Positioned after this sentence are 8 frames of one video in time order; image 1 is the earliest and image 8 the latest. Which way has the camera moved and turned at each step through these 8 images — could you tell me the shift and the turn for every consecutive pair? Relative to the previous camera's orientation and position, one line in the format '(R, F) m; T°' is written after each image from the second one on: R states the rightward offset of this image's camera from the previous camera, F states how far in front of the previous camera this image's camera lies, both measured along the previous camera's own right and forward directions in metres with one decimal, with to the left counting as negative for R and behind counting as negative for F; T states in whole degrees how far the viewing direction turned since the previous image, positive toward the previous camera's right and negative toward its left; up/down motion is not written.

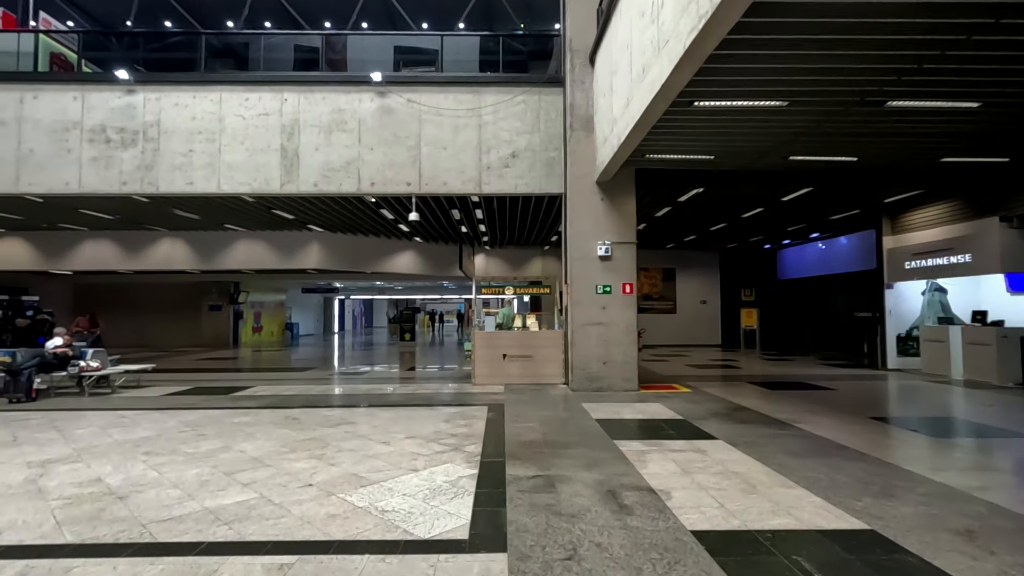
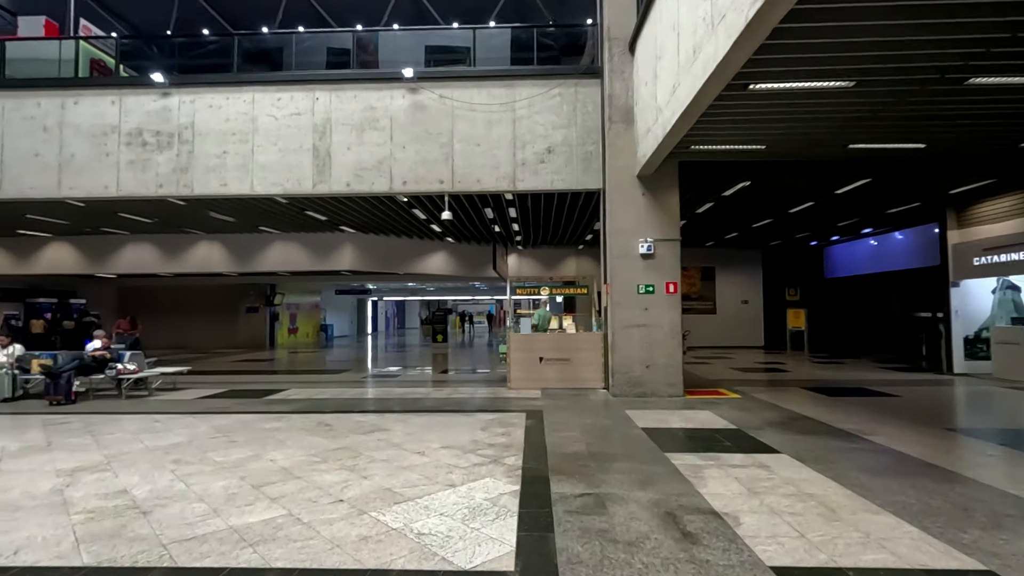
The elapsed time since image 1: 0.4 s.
(-0.1, +0.4) m; -3°
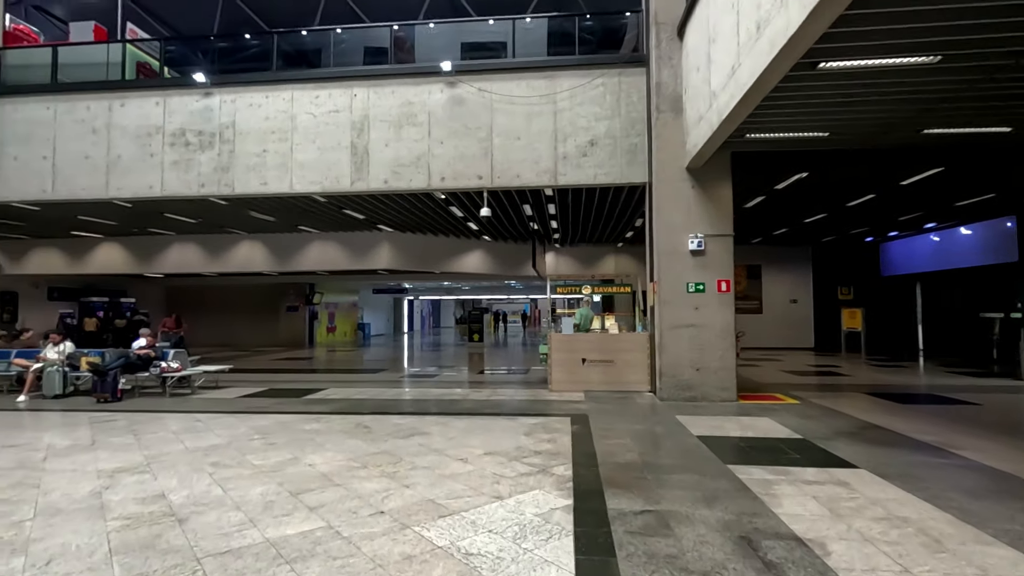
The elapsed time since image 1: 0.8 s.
(-0.1, +0.3) m; -4°
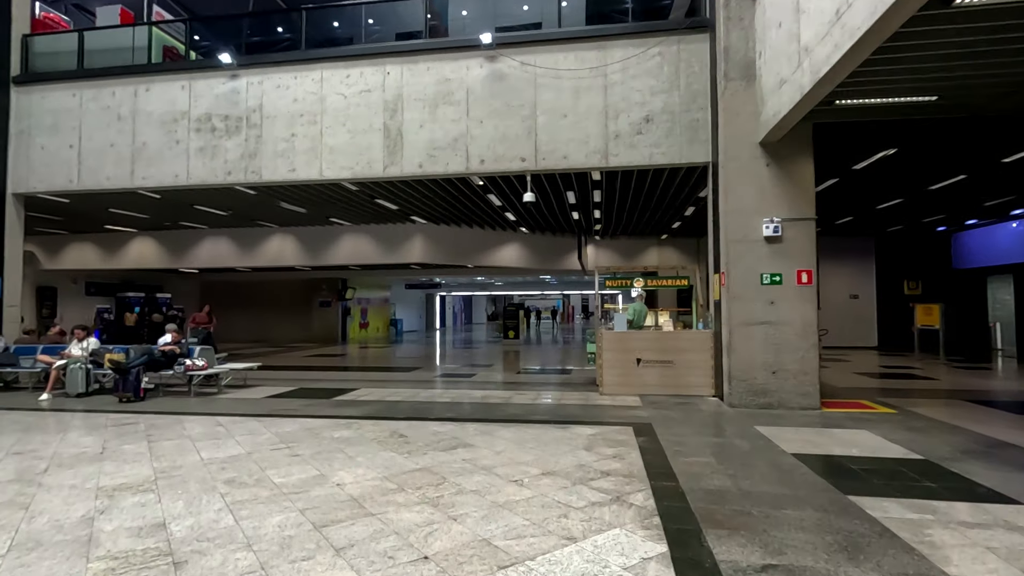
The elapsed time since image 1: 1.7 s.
(-0.3, +0.8) m; -3°
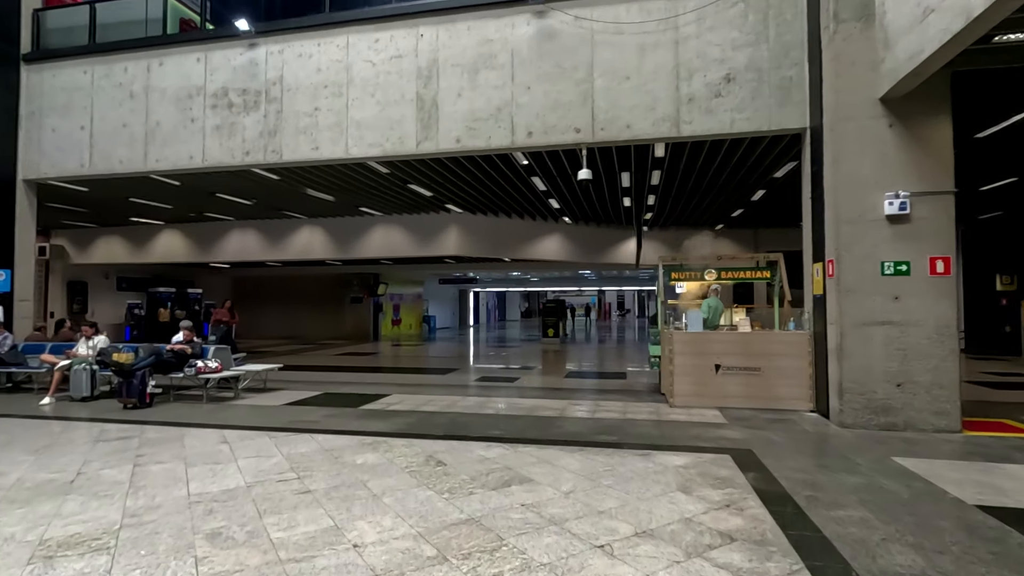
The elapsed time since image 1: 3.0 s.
(-0.3, +1.2) m; -3°
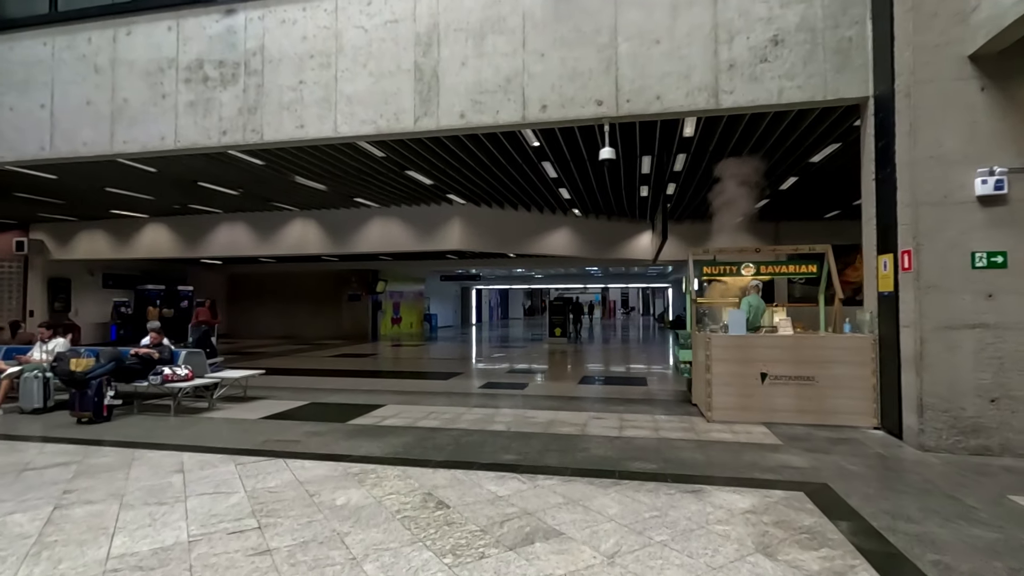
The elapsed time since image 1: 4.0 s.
(-0.1, +1.0) m; 0°
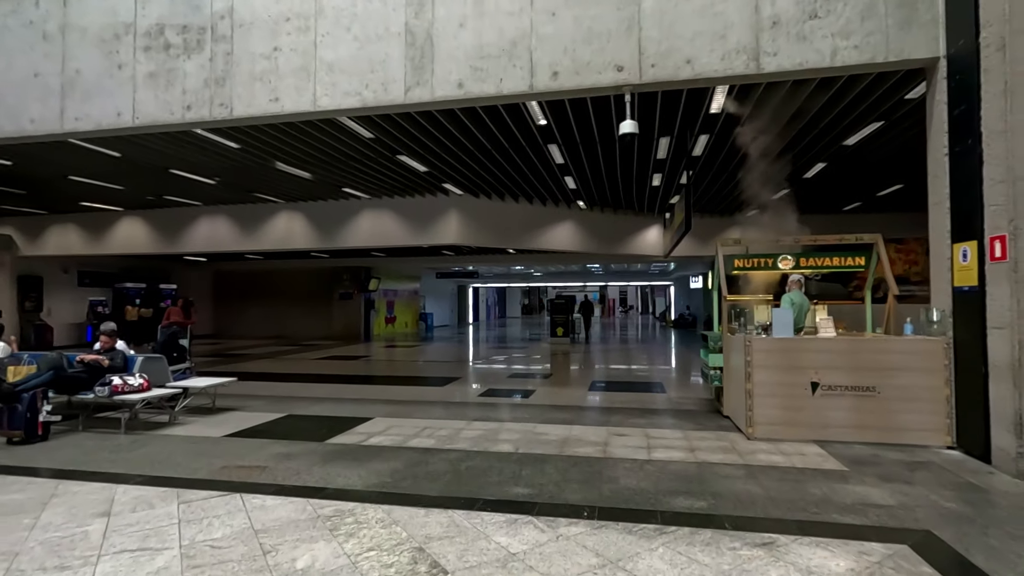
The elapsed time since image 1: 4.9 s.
(-0.1, +0.9) m; 0°
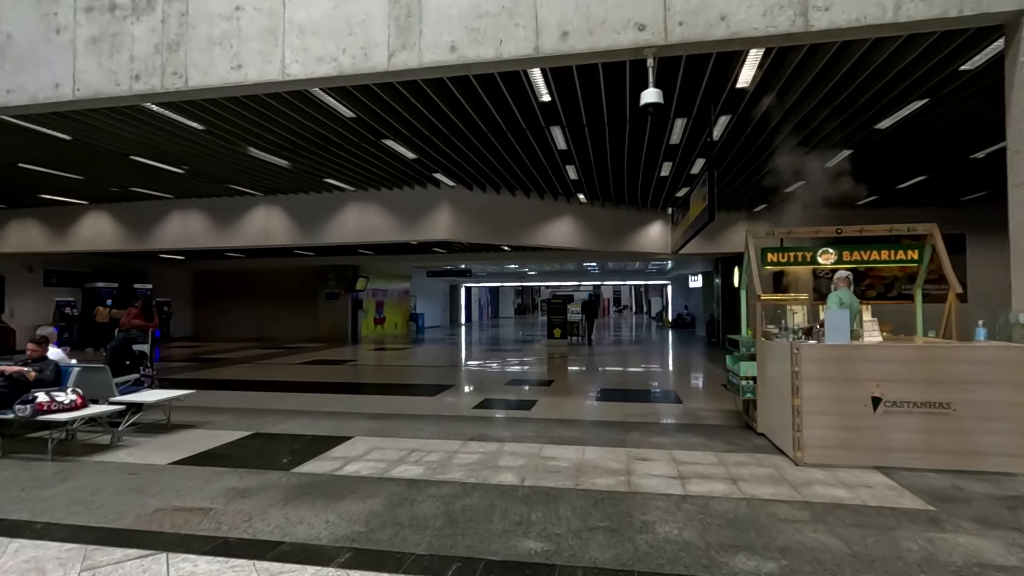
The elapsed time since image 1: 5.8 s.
(-0.1, +0.9) m; +1°
